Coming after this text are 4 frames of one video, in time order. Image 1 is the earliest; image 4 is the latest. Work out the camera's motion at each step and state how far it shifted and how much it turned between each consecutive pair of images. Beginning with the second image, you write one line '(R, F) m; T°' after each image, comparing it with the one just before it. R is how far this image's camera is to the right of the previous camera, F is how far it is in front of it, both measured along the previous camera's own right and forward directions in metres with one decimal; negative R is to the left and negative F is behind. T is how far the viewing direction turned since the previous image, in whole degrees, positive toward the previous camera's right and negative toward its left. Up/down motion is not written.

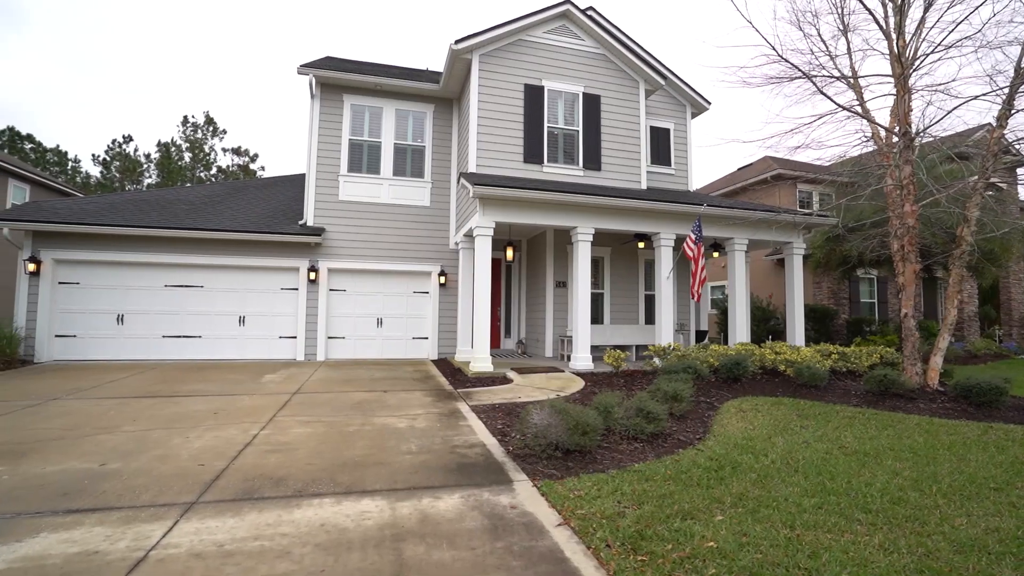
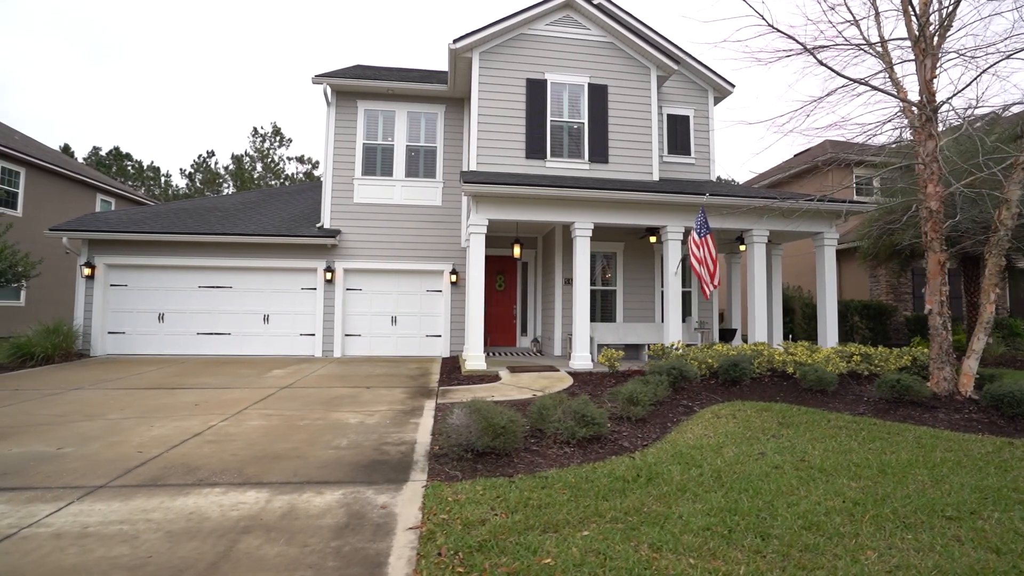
(+1.3, +0.2) m; -8°
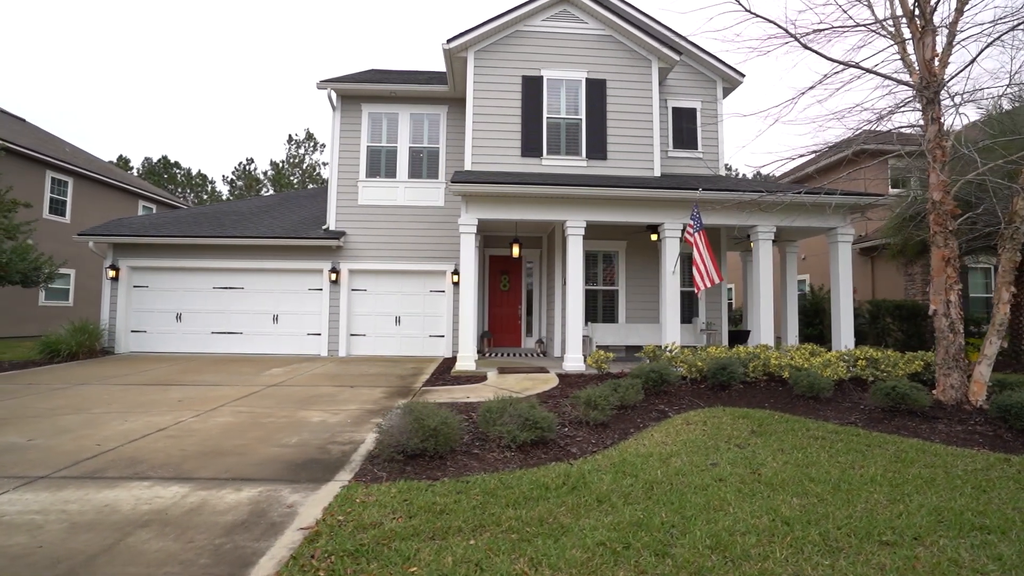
(+0.9, +0.1) m; -5°
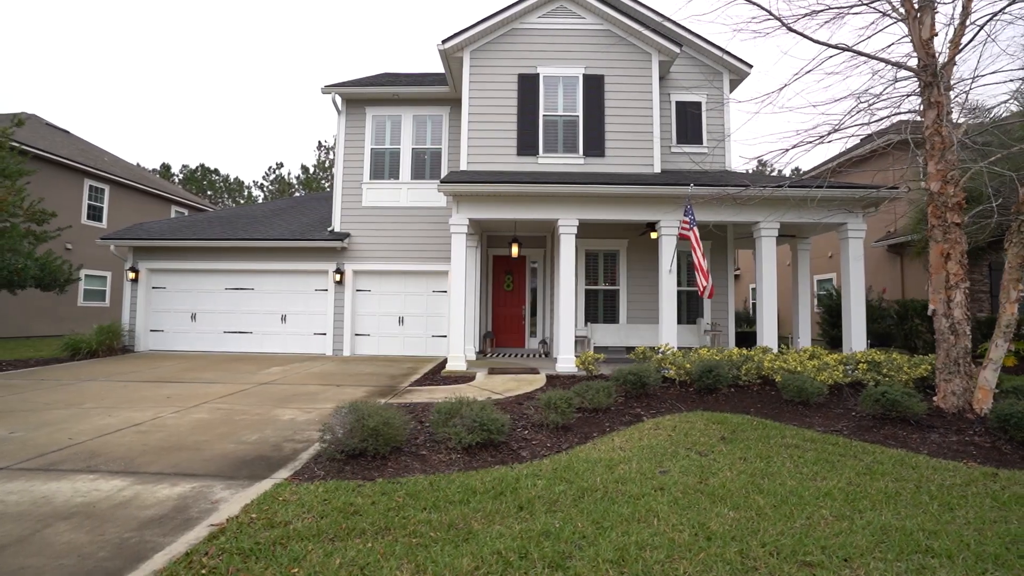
(+0.8, +0.1) m; -4°
